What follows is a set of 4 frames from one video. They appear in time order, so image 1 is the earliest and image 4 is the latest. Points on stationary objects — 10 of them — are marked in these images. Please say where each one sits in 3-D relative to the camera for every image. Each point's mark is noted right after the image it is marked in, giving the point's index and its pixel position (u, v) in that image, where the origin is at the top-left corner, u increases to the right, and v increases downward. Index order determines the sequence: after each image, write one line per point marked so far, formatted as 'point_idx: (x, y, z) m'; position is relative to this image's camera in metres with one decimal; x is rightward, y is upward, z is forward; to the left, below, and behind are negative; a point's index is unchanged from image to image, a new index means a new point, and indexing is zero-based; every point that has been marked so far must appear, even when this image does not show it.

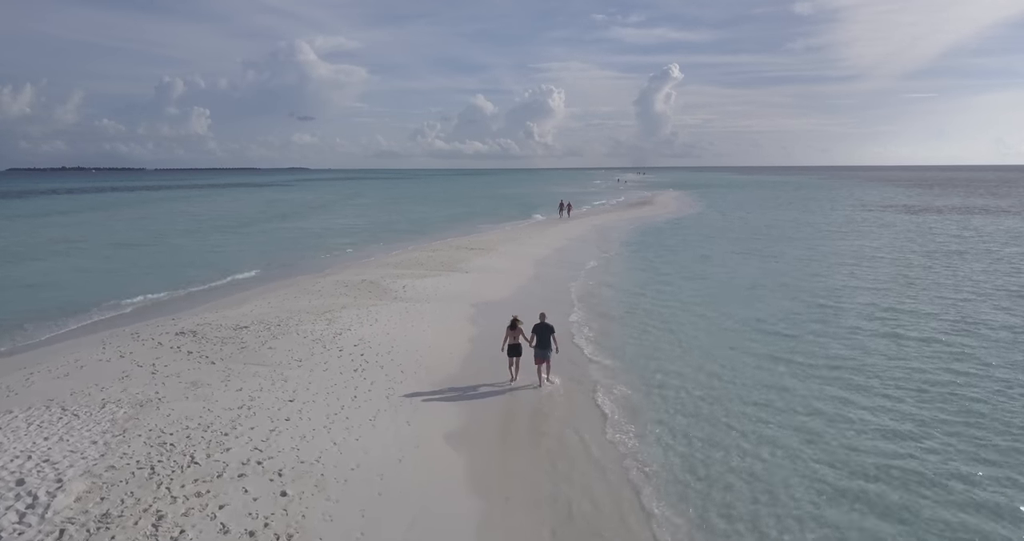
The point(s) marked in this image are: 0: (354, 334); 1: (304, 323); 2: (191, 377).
0: (-4.1, -1.7, +15.0) m
1: (-5.8, -1.5, +15.7) m
2: (-6.6, -2.2, +11.8) m
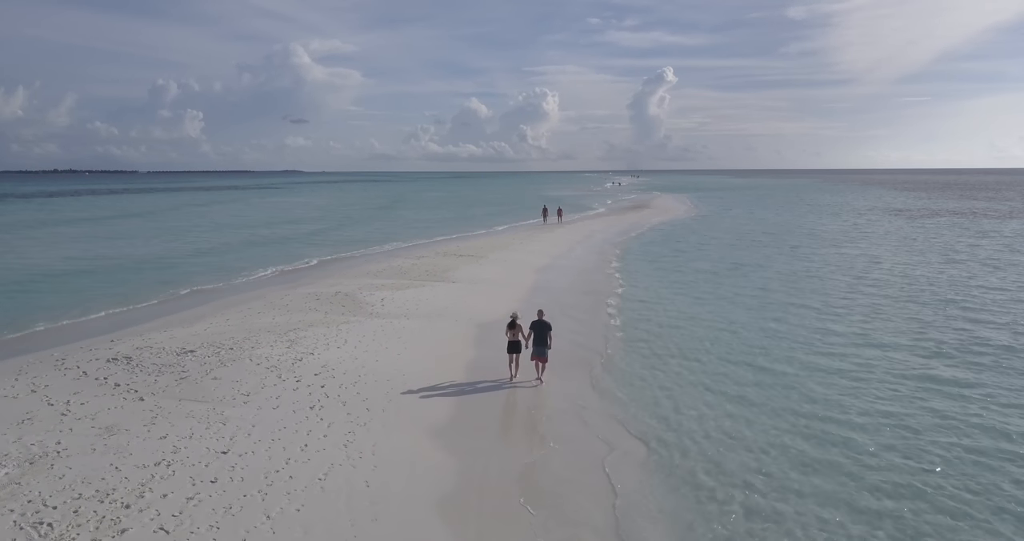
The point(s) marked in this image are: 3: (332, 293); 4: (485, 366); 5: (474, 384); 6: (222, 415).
0: (-4.4, -2.0, +13.0) m
1: (-6.1, -1.8, +13.7) m
2: (-6.9, -2.5, +9.7) m
3: (-6.2, -0.8, +19.6) m
4: (-0.7, -2.2, +14.1) m
5: (-0.8, -2.5, +12.6) m
6: (-5.1, -2.5, +10.1) m
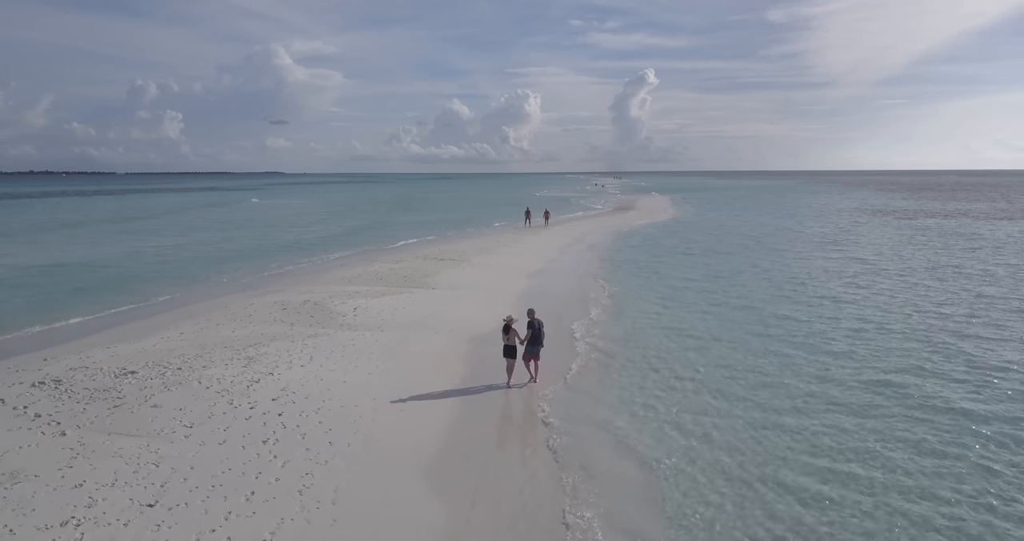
0: (-4.7, -2.2, +11.5) m
1: (-6.4, -2.0, +12.1) m
2: (-7.1, -2.7, +8.1) m
3: (-6.7, -1.0, +18.0) m
4: (-1.0, -2.3, +12.7) m
5: (-1.1, -2.6, +11.2) m
6: (-5.3, -2.7, +8.5) m
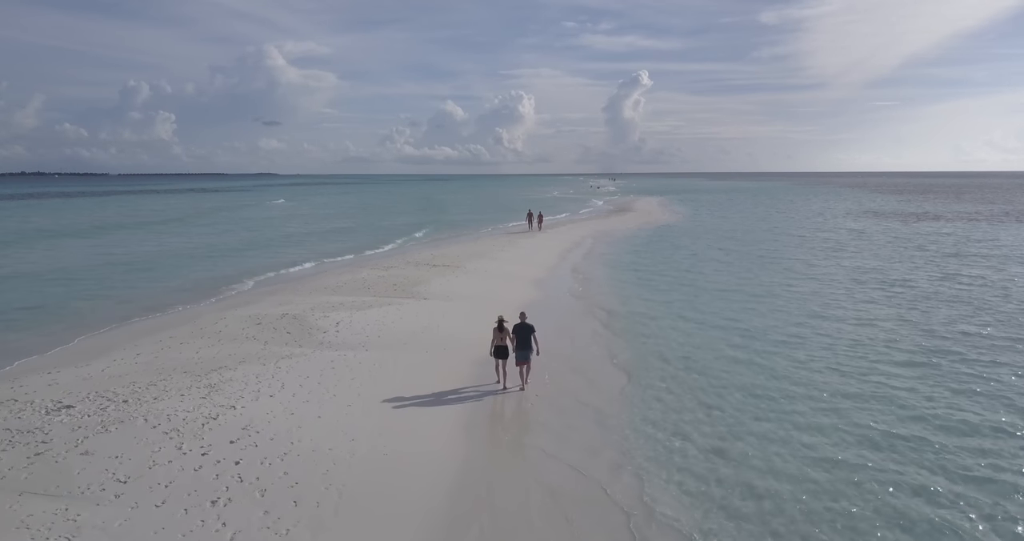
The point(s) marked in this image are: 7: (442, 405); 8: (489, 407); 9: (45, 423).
0: (-4.7, -2.5, +9.8) m
1: (-6.3, -2.3, +10.4) m
2: (-7.0, -3.0, +6.4) m
3: (-6.7, -1.3, +16.3) m
4: (-0.9, -2.6, +11.1) m
5: (-1.0, -2.9, +9.5) m
6: (-5.2, -3.0, +6.8) m
7: (-1.3, -2.7, +10.4) m
8: (-0.3, -2.8, +10.2) m
9: (-7.6, -2.5, +9.3) m
